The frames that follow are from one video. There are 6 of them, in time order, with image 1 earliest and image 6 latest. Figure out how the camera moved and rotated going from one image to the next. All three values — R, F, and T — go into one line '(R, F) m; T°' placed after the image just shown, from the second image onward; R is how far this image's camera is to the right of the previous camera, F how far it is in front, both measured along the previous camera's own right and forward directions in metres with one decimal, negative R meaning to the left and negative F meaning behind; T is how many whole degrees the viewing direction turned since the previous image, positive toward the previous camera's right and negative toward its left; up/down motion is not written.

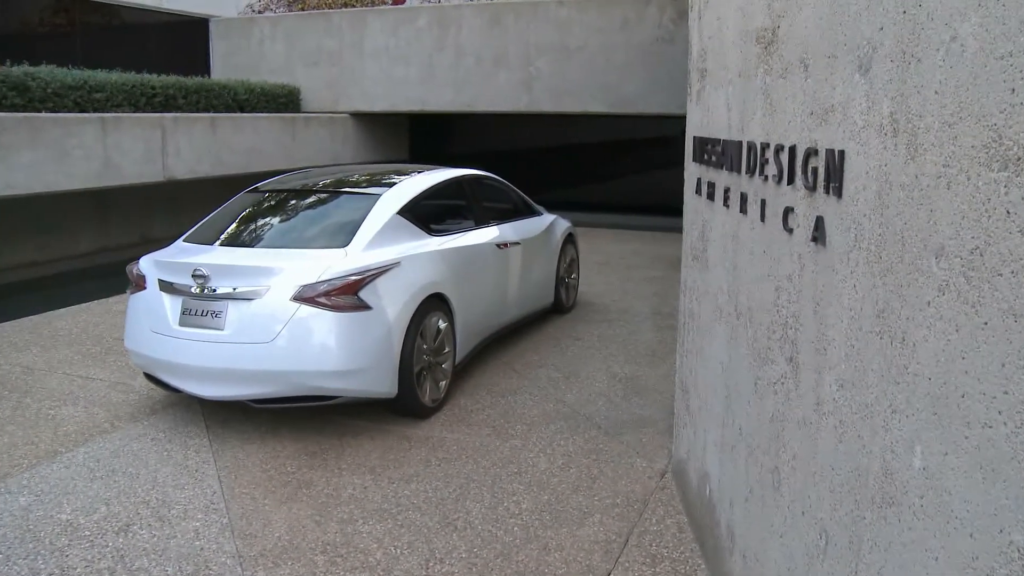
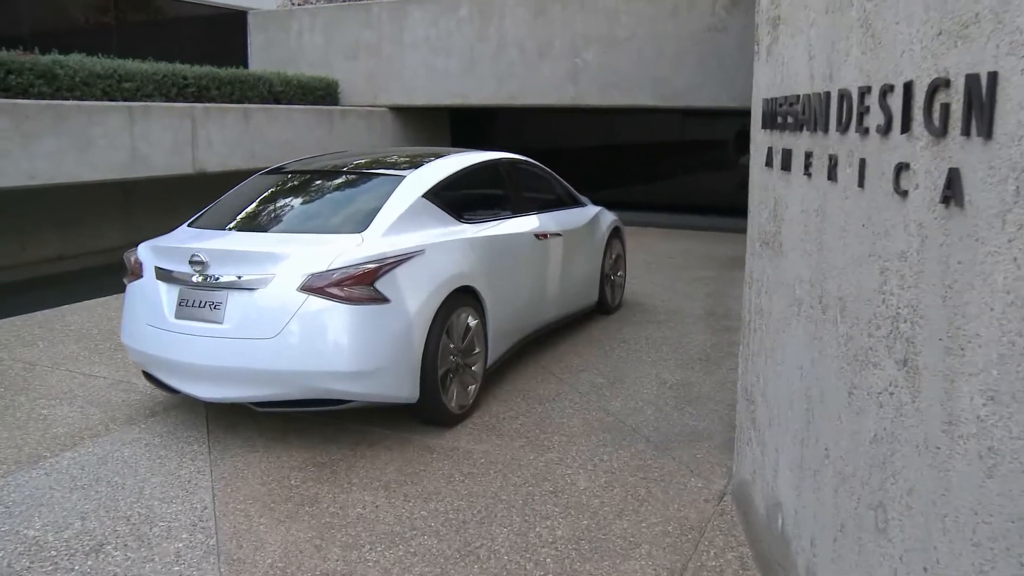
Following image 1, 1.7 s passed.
(0.0, +0.6) m; -3°
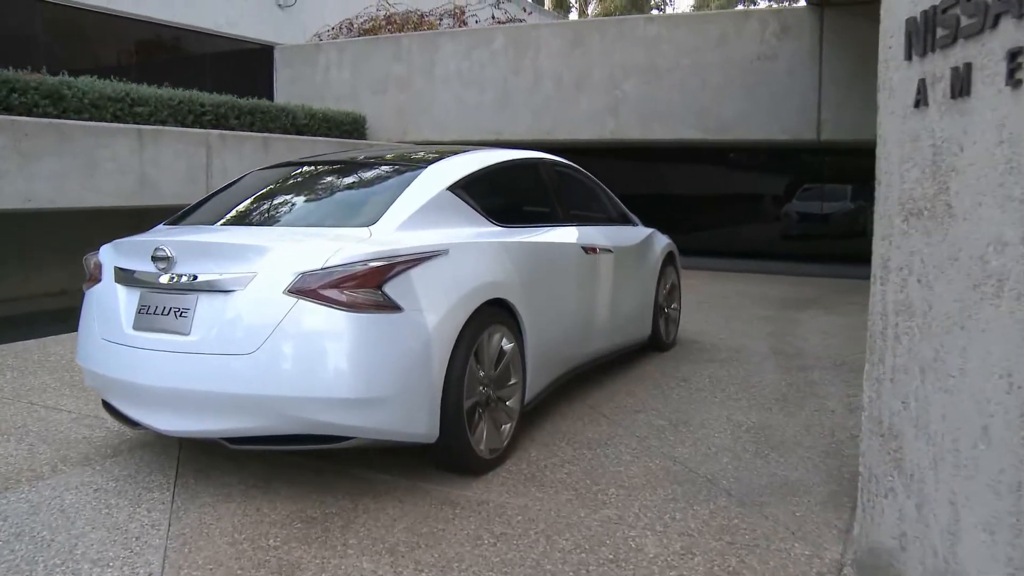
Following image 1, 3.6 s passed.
(-0.1, +0.9) m; -2°
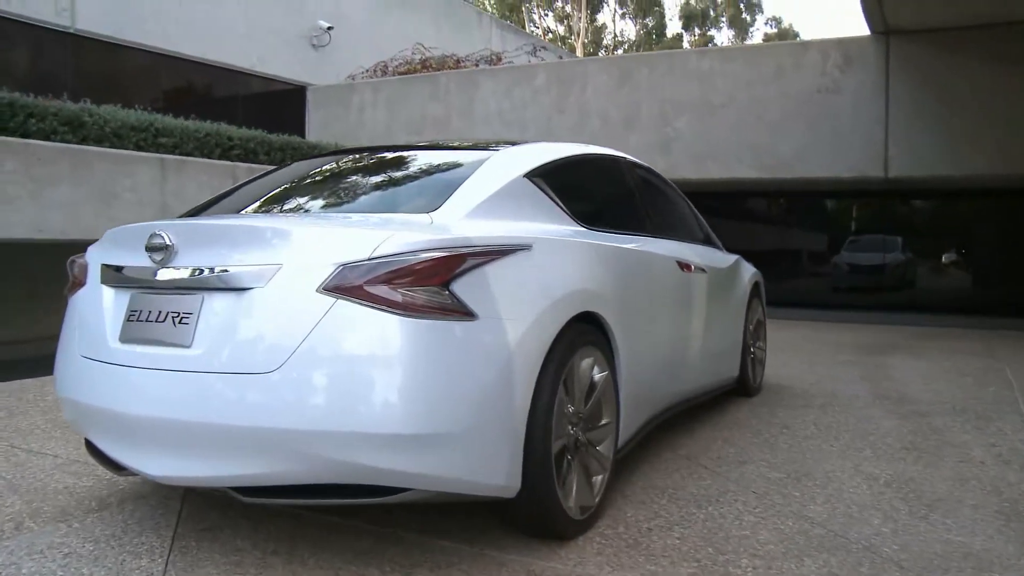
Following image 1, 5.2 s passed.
(-0.2, +0.9) m; -2°
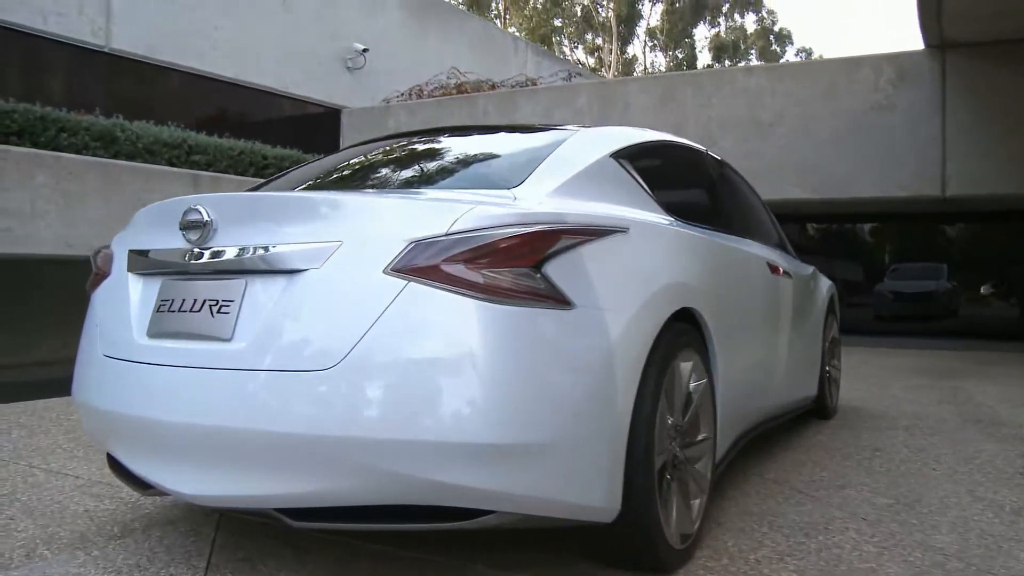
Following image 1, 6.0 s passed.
(-0.2, +0.4) m; -2°
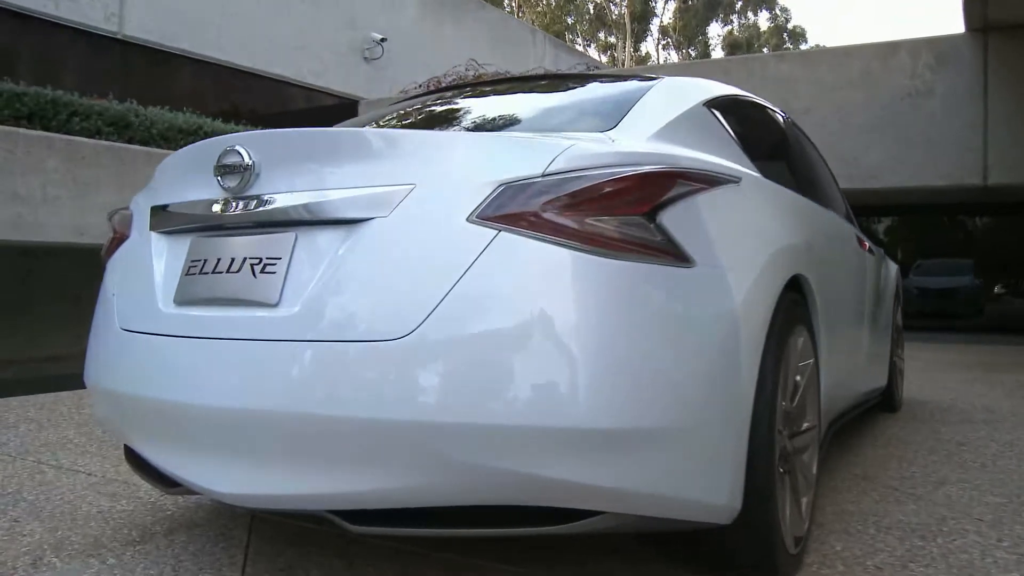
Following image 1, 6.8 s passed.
(-0.2, +0.4) m; -1°
